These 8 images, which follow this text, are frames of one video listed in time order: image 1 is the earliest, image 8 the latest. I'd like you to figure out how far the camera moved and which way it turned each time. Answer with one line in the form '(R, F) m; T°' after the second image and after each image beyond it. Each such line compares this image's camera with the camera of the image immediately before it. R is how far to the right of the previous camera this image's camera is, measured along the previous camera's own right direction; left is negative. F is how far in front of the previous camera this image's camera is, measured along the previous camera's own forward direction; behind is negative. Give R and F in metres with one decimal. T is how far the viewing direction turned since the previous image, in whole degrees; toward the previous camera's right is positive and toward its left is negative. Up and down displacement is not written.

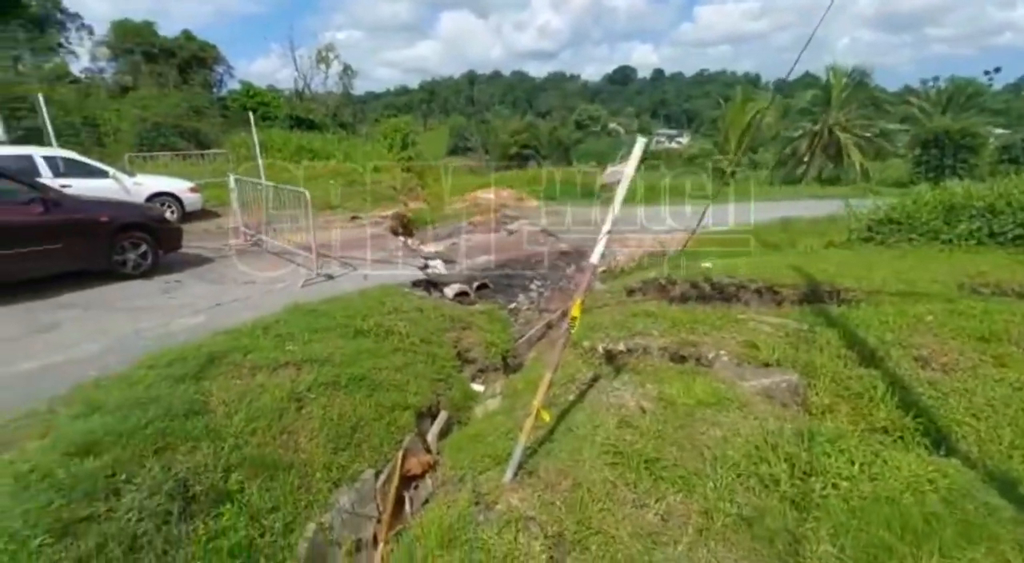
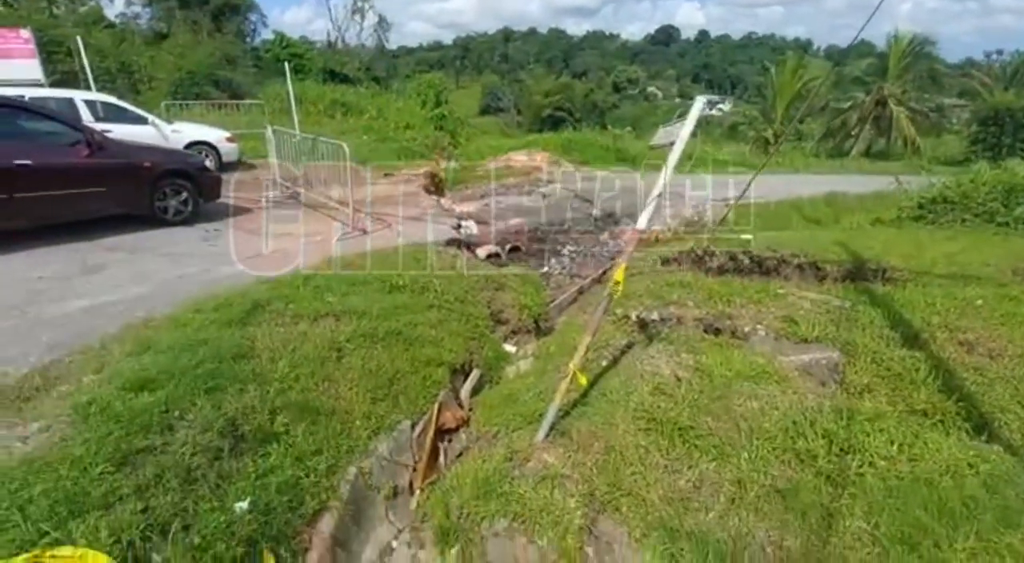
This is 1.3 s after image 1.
(-0.1, 0.0) m; -3°
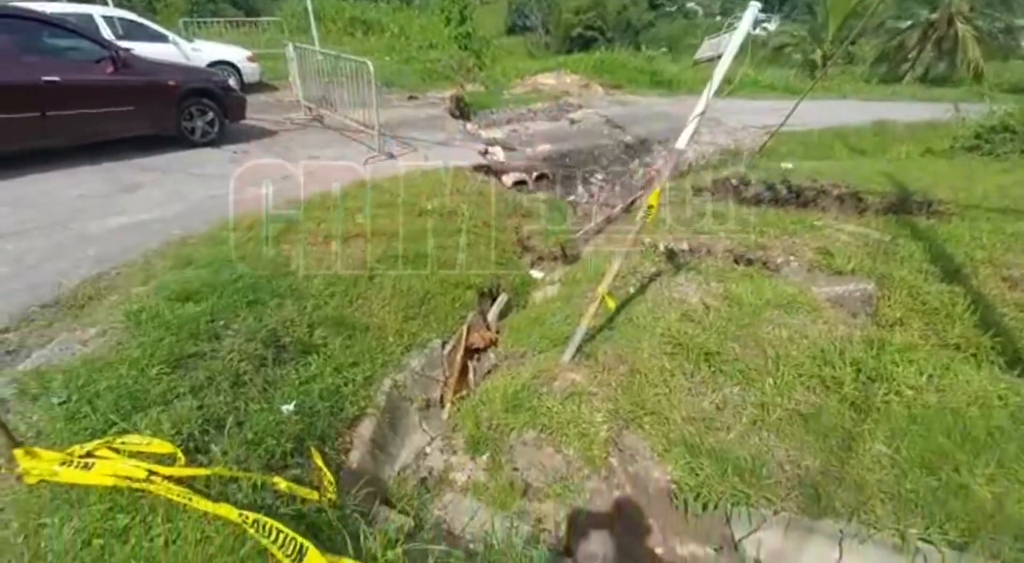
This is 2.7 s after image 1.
(-0.1, 0.0) m; -2°
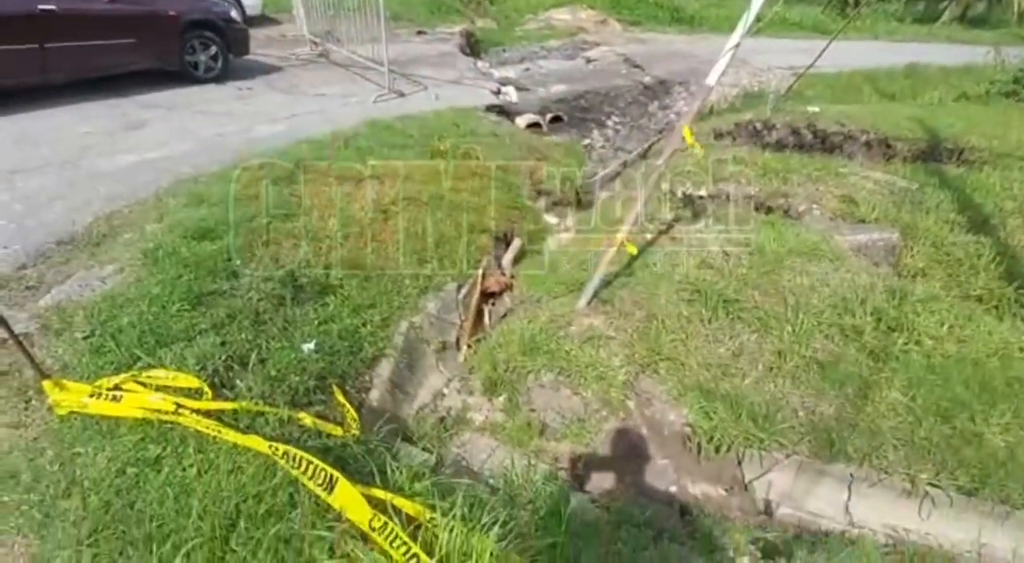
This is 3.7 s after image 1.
(-0.1, +0.1) m; -1°
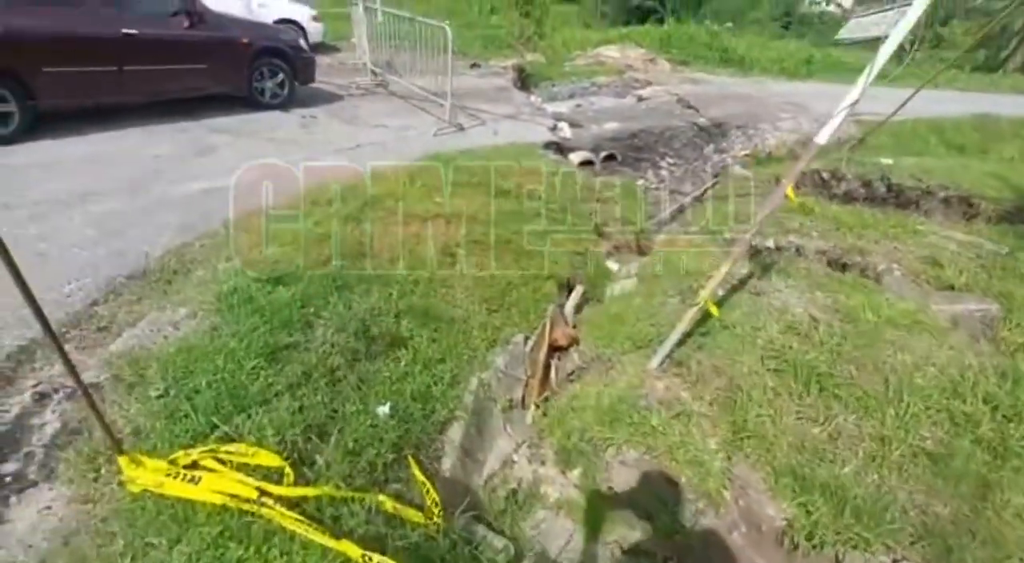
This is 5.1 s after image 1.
(-0.3, +0.2) m; -3°
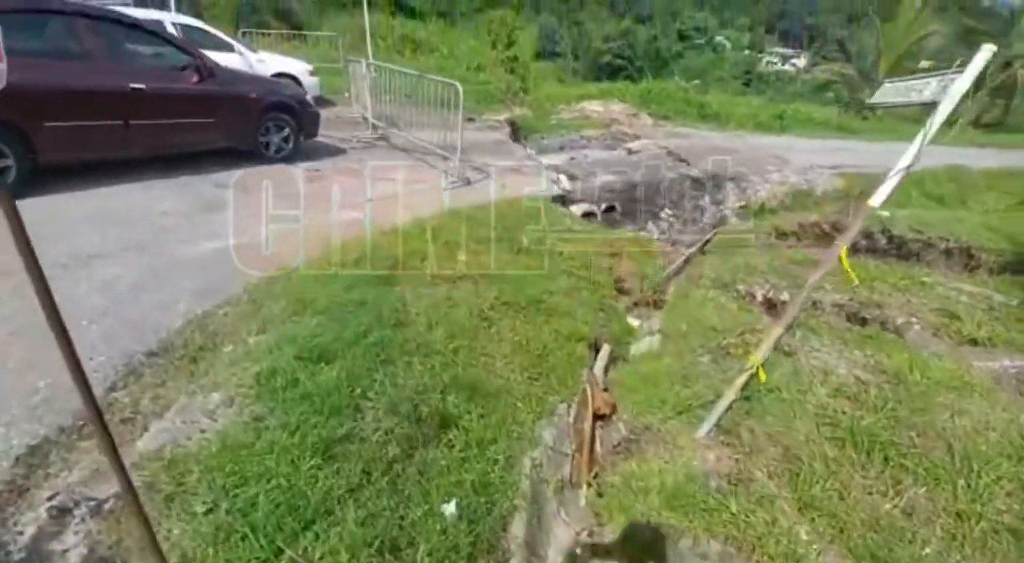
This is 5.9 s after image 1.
(-0.4, +0.2) m; +3°
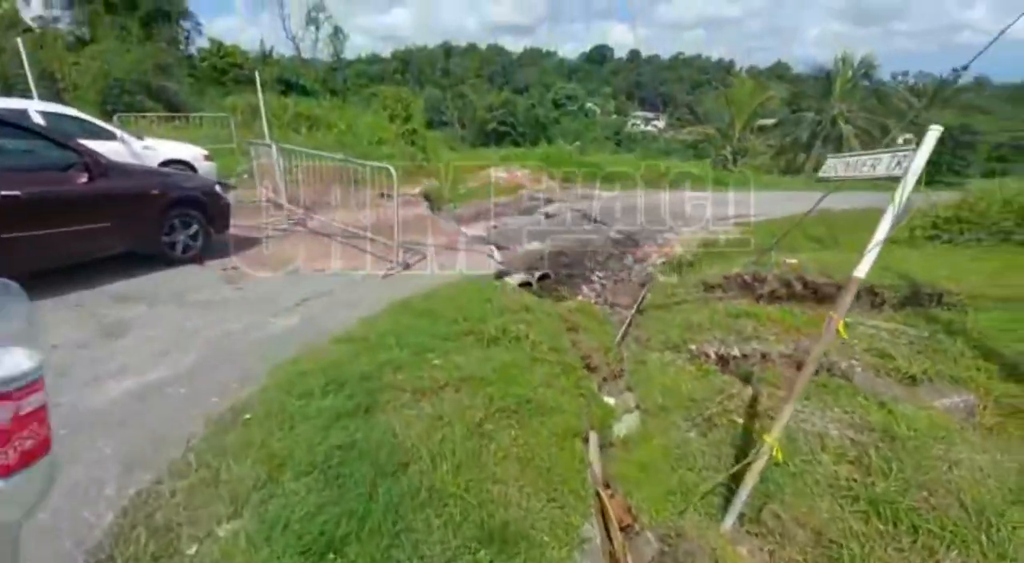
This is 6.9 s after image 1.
(-0.5, +0.4) m; +11°
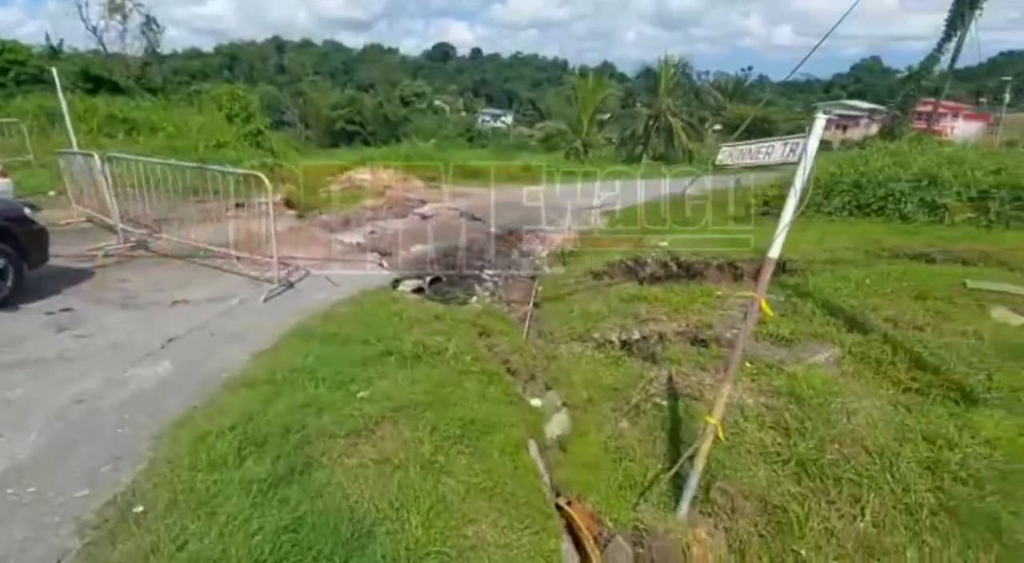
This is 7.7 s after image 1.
(-0.4, +0.3) m; +15°
